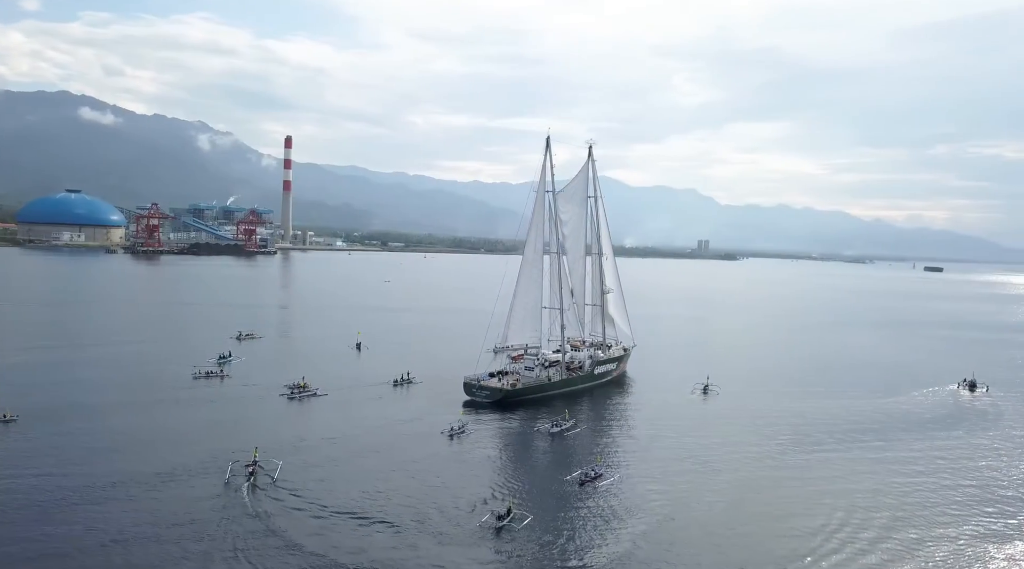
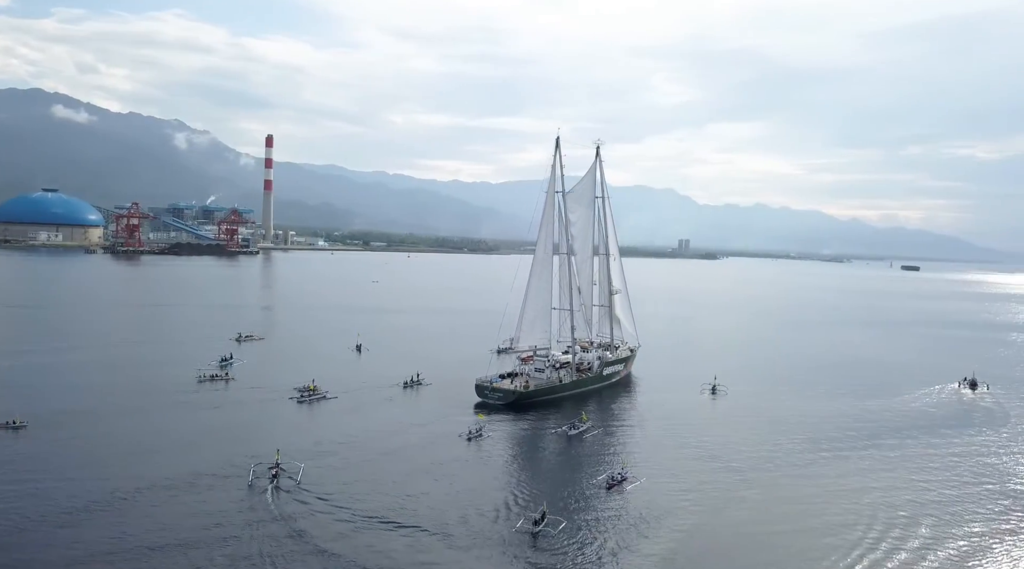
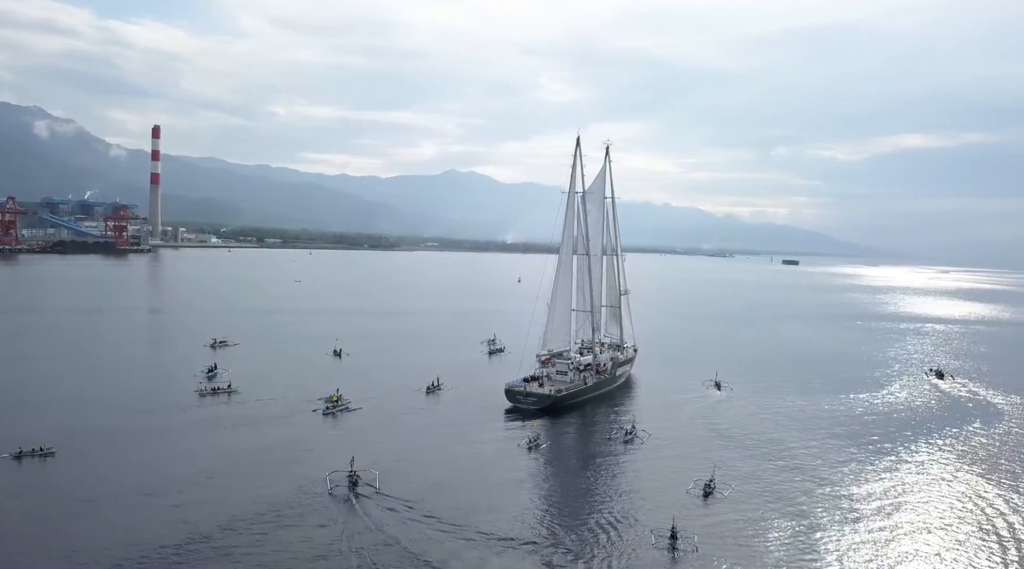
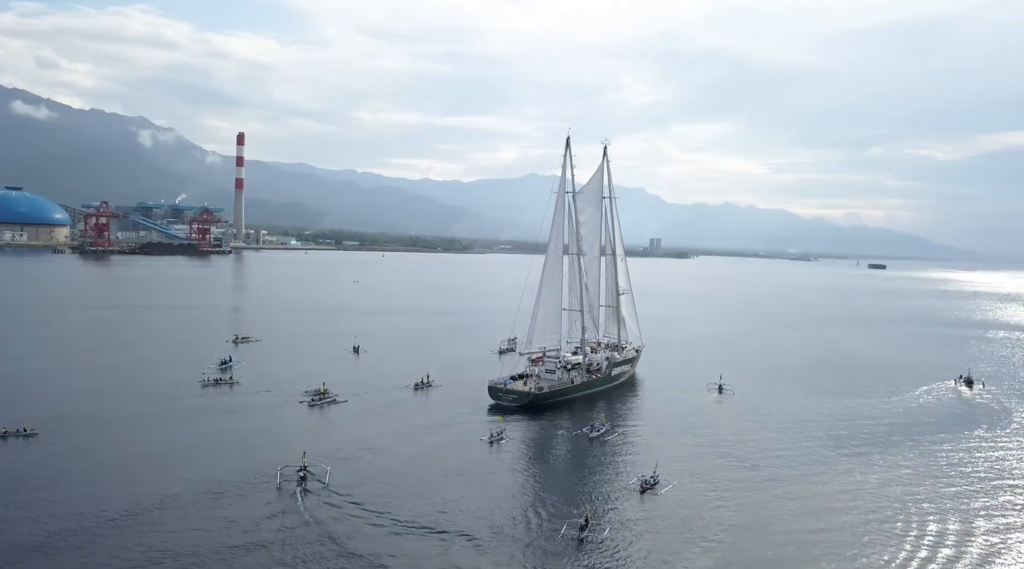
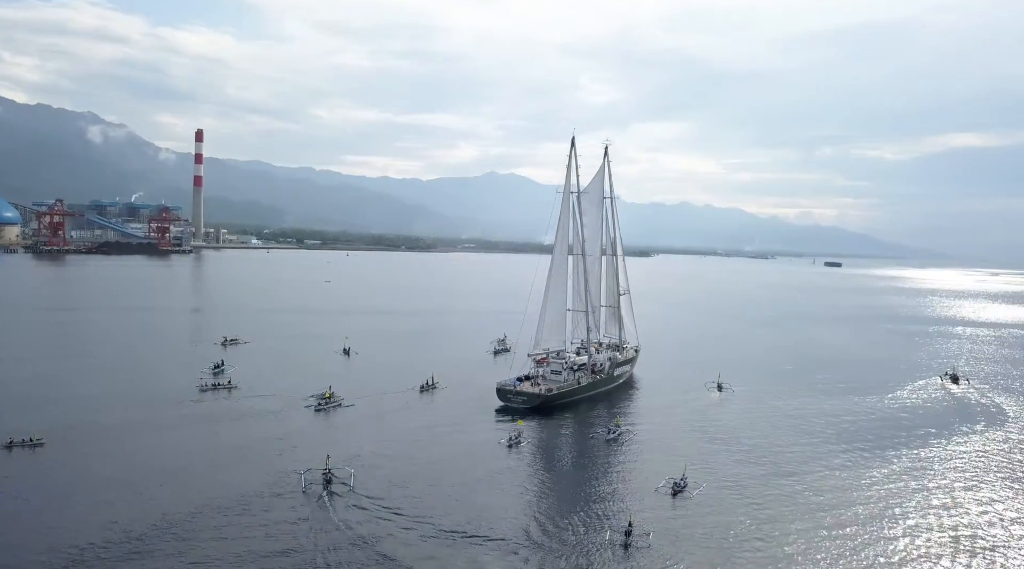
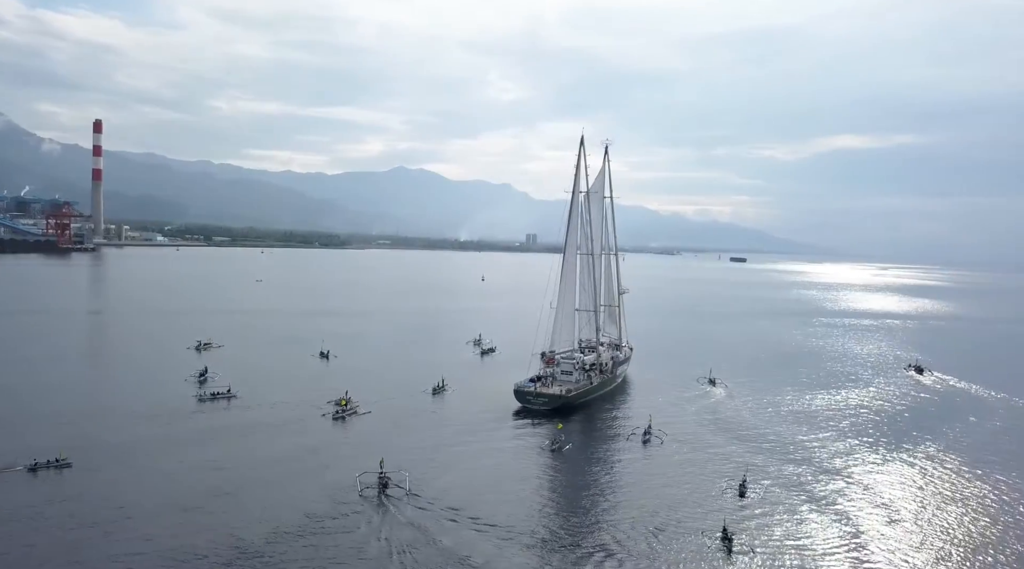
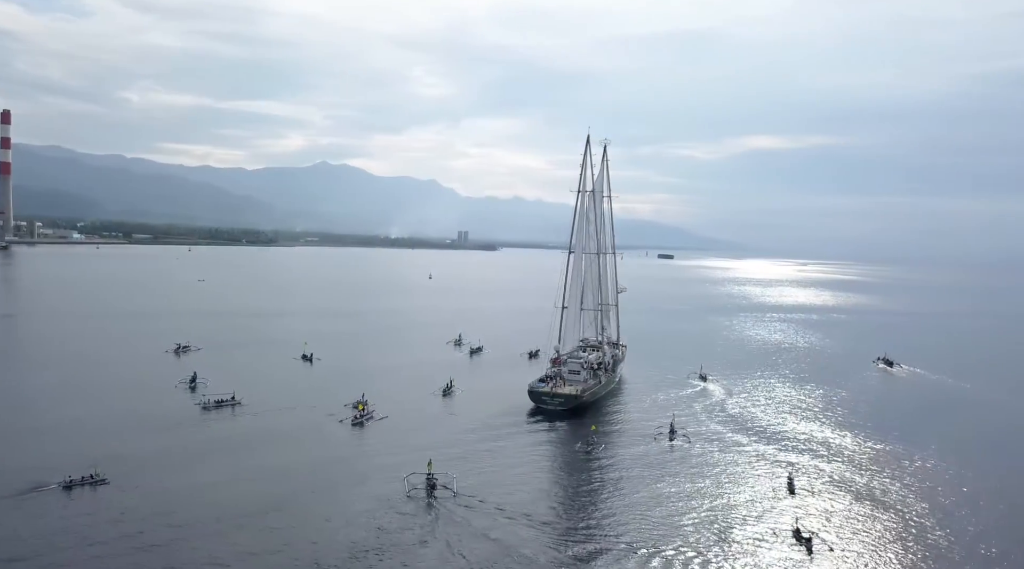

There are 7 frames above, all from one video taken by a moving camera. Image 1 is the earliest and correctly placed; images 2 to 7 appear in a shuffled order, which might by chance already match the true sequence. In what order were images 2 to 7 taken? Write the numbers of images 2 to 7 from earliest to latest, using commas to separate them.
2, 4, 5, 3, 6, 7
